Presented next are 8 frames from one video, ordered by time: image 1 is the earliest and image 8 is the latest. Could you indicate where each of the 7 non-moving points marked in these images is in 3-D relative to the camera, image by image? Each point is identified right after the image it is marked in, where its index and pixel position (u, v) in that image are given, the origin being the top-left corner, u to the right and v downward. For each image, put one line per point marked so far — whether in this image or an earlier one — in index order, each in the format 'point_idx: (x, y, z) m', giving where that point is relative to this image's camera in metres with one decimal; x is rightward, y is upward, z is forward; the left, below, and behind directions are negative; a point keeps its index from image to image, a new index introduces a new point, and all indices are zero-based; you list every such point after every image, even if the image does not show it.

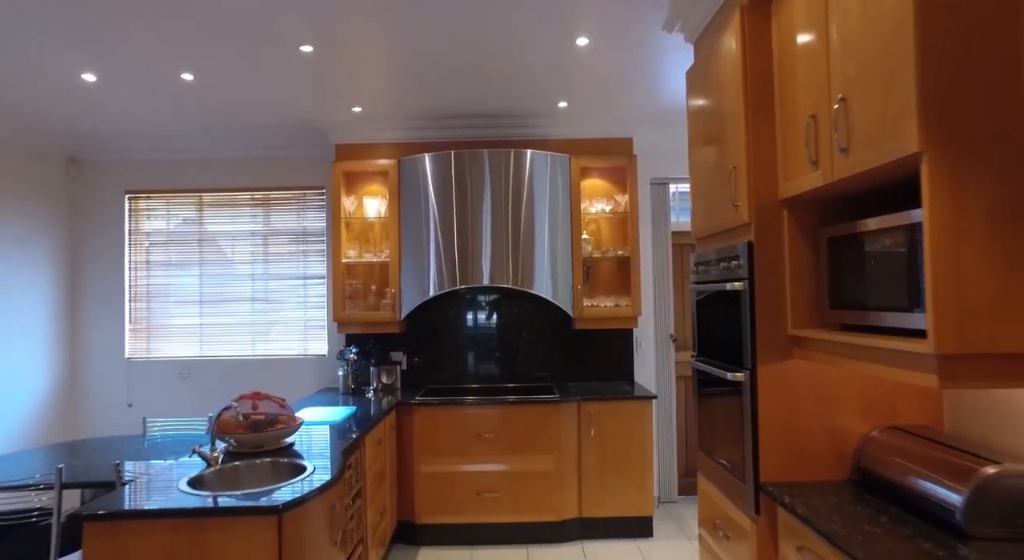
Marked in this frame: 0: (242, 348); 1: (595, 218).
0: (-1.9, -0.5, +4.1) m
1: (+0.6, +0.4, +3.8) m
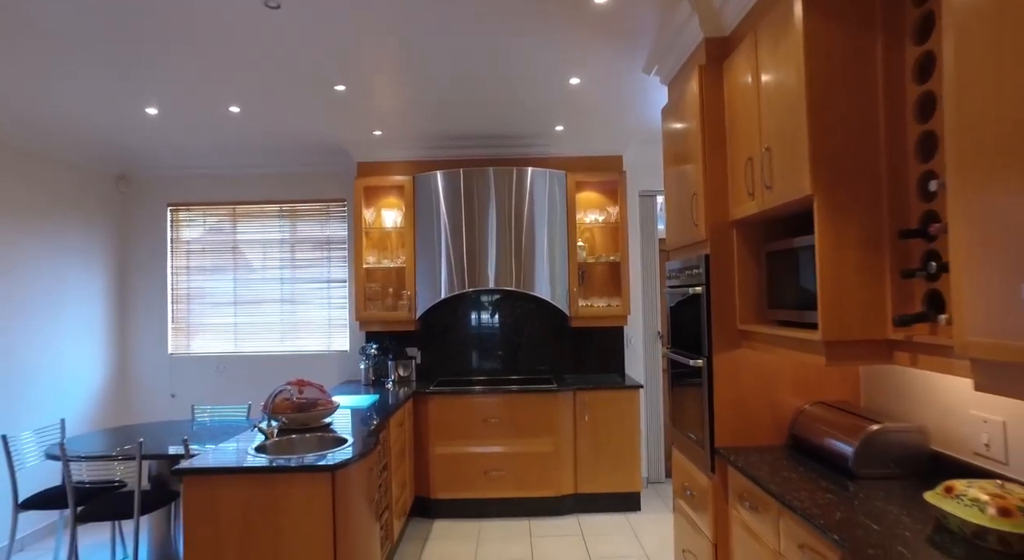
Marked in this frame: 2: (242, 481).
0: (-1.9, -0.5, +4.6) m
1: (+0.6, +0.4, +4.3) m
2: (-1.0, -0.7, +2.1) m
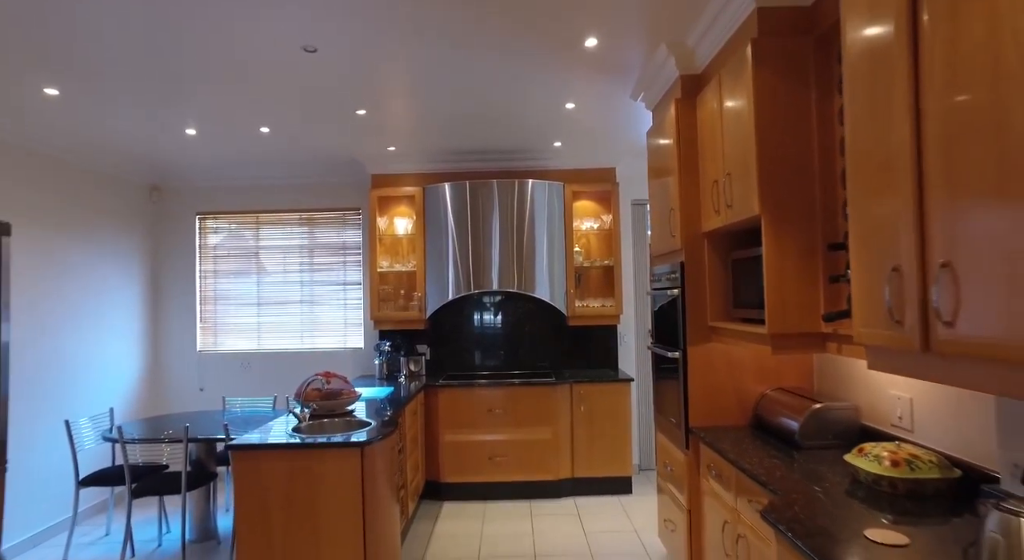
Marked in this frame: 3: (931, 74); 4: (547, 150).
0: (-1.9, -0.5, +4.9) m
1: (+0.6, +0.4, +4.7) m
2: (-1.0, -0.8, +2.5) m
3: (+0.9, +0.5, +1.3) m
4: (+0.3, +1.0, +4.5) m
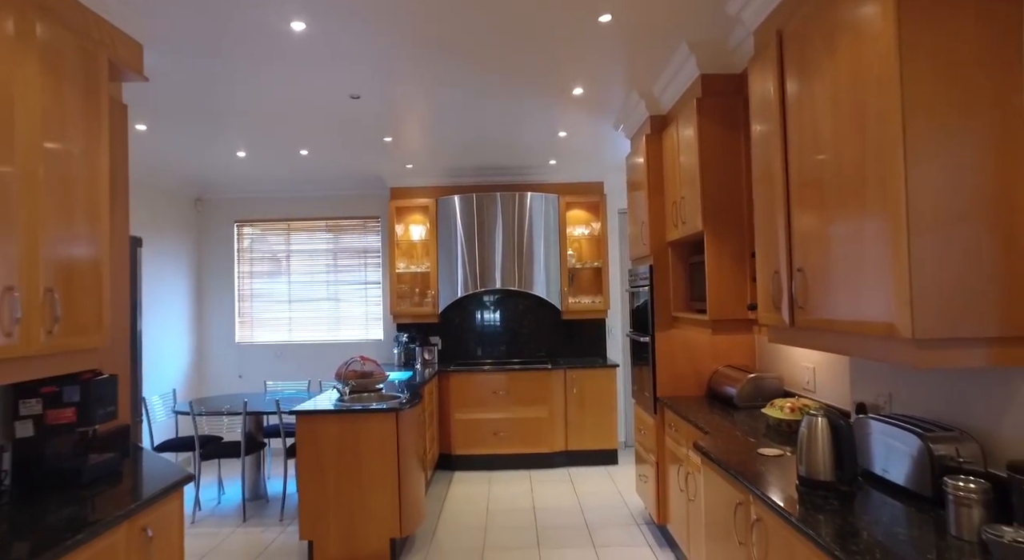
0: (-1.9, -0.5, +5.6) m
1: (+0.6, +0.4, +5.4) m
2: (-1.0, -0.8, +3.1) m
3: (+0.9, +0.5, +1.9) m
4: (+0.3, +1.0, +5.1) m
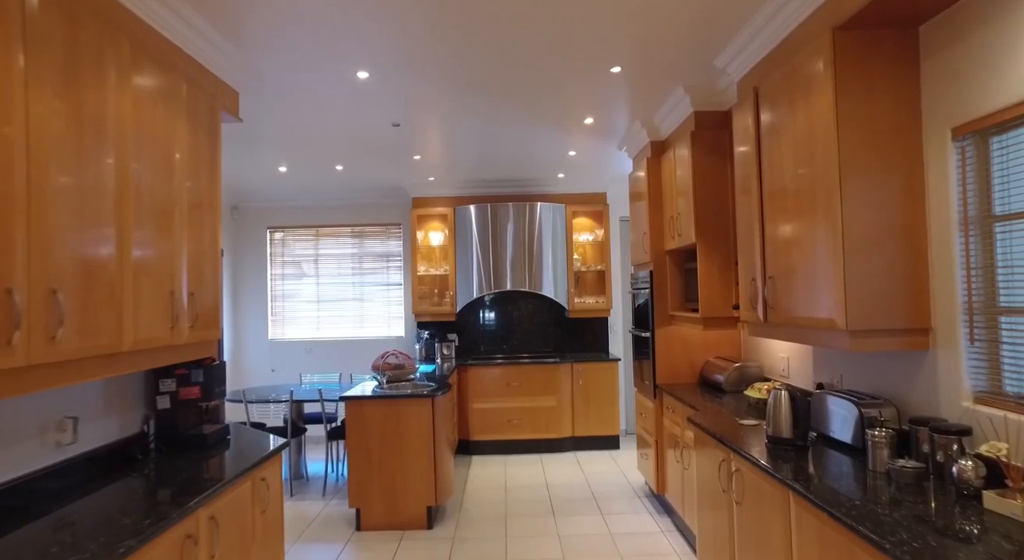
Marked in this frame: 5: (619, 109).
0: (-1.8, -0.5, +6.1) m
1: (+0.7, +0.4, +5.9) m
2: (-0.8, -0.8, +3.6) m
3: (+1.1, +0.4, +2.4) m
4: (+0.4, +1.0, +5.6) m
5: (+0.7, +1.1, +3.6) m
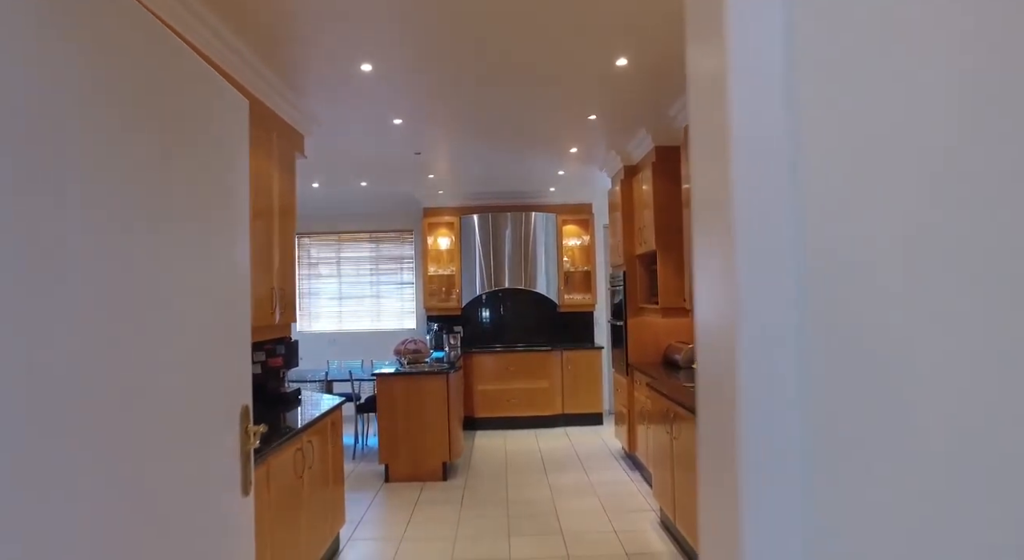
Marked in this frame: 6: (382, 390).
0: (-1.8, -0.5, +6.9) m
1: (+0.7, +0.4, +6.7) m
2: (-0.8, -0.8, +4.5) m
3: (+1.1, +0.4, +3.3) m
4: (+0.4, +1.0, +6.5) m
5: (+0.7, +1.1, +4.4) m
6: (-1.0, -0.9, +4.5) m
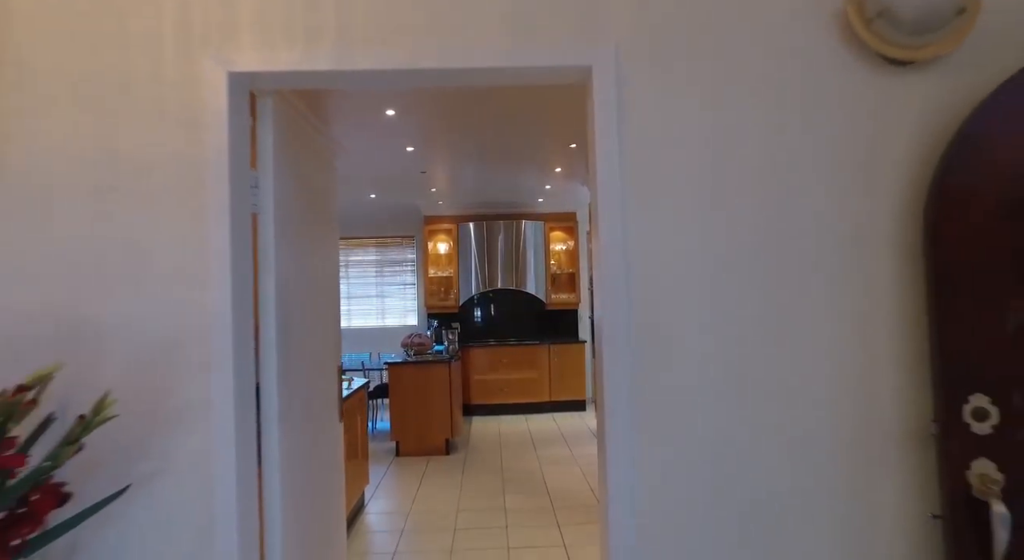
0: (-1.9, -0.5, +7.6) m
1: (+0.6, +0.4, +7.4) m
2: (-0.9, -0.8, +5.1) m
3: (+1.0, +0.4, +4.0) m
4: (+0.3, +1.0, +7.2) m
5: (+0.6, +1.1, +5.1) m
6: (-1.1, -0.9, +5.1) m
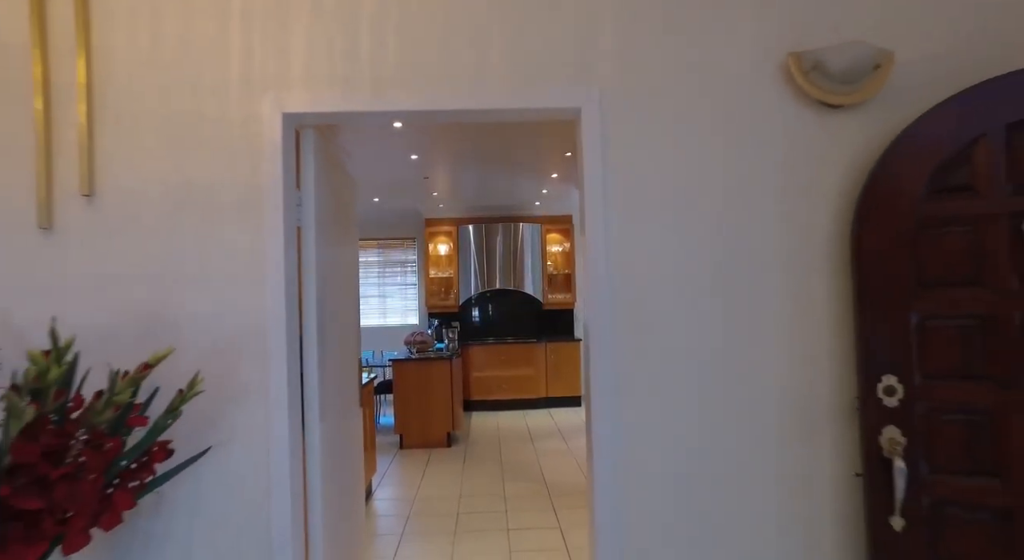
0: (-1.9, -0.6, +7.8) m
1: (+0.6, +0.3, +7.6) m
2: (-0.9, -0.8, +5.4) m
3: (+1.0, +0.4, +4.2) m
4: (+0.2, +1.0, +7.4) m
5: (+0.6, +1.1, +5.4) m
6: (-1.1, -0.9, +5.4) m
